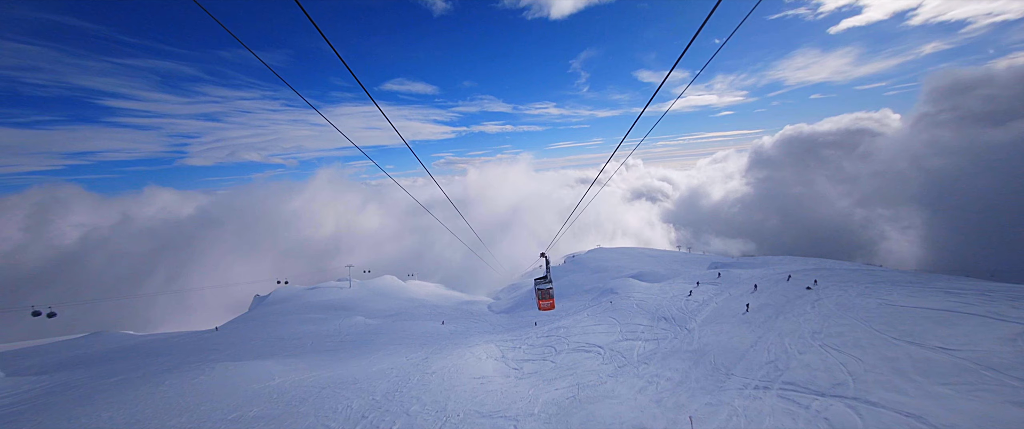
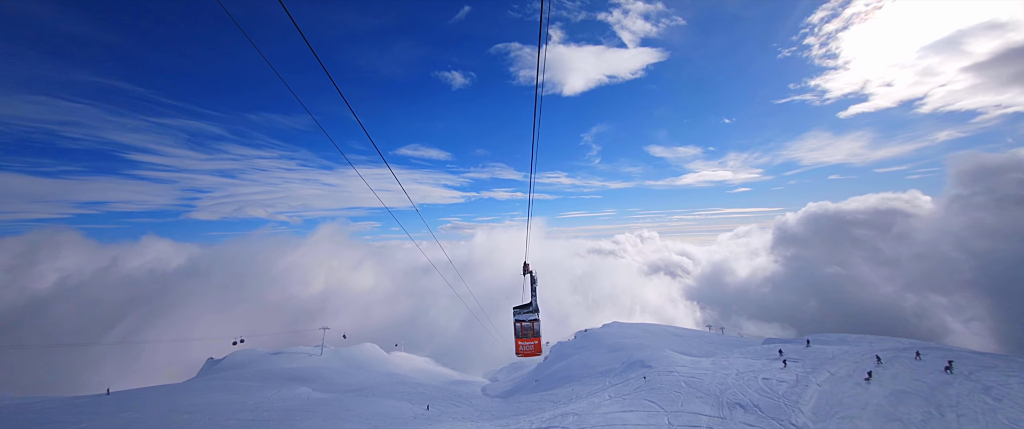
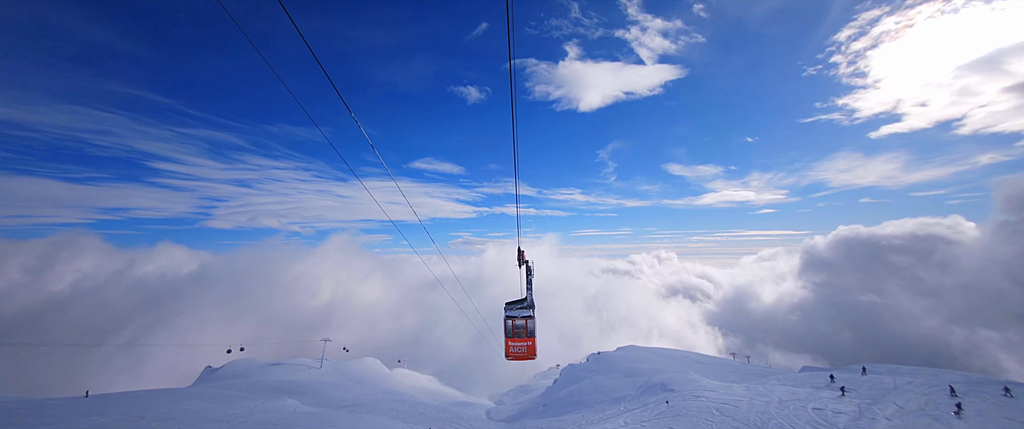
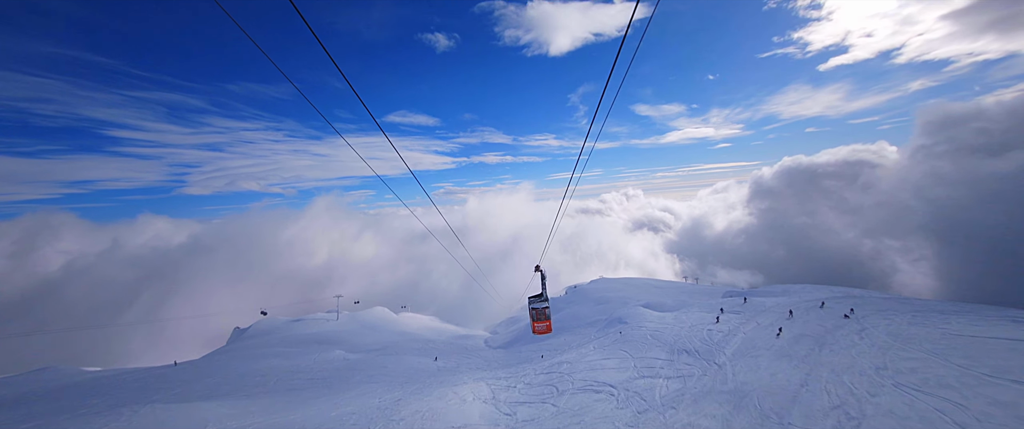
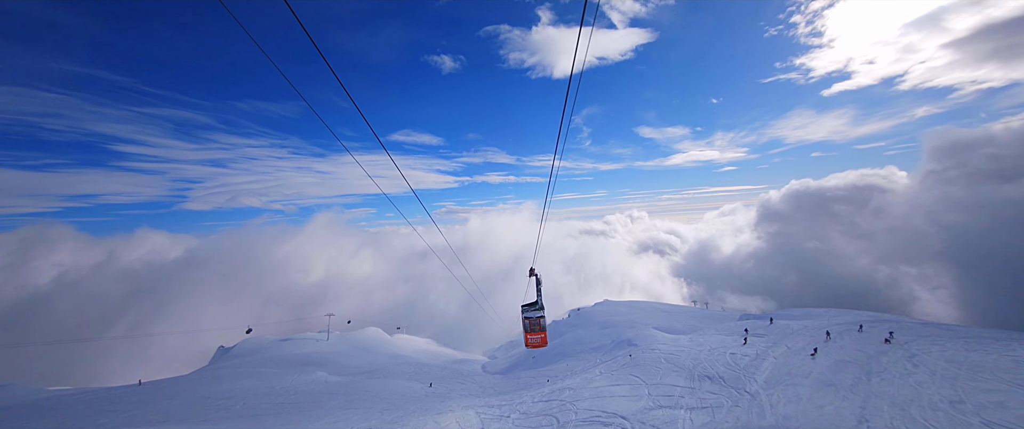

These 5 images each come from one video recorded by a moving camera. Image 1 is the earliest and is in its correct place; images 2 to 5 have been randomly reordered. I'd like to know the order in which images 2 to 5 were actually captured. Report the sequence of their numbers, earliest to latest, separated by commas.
4, 5, 2, 3
